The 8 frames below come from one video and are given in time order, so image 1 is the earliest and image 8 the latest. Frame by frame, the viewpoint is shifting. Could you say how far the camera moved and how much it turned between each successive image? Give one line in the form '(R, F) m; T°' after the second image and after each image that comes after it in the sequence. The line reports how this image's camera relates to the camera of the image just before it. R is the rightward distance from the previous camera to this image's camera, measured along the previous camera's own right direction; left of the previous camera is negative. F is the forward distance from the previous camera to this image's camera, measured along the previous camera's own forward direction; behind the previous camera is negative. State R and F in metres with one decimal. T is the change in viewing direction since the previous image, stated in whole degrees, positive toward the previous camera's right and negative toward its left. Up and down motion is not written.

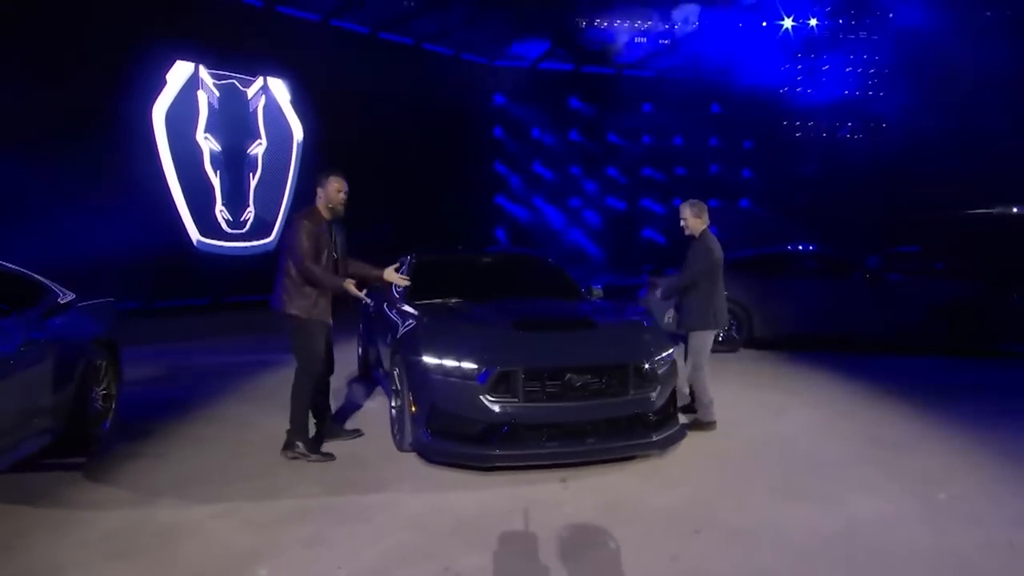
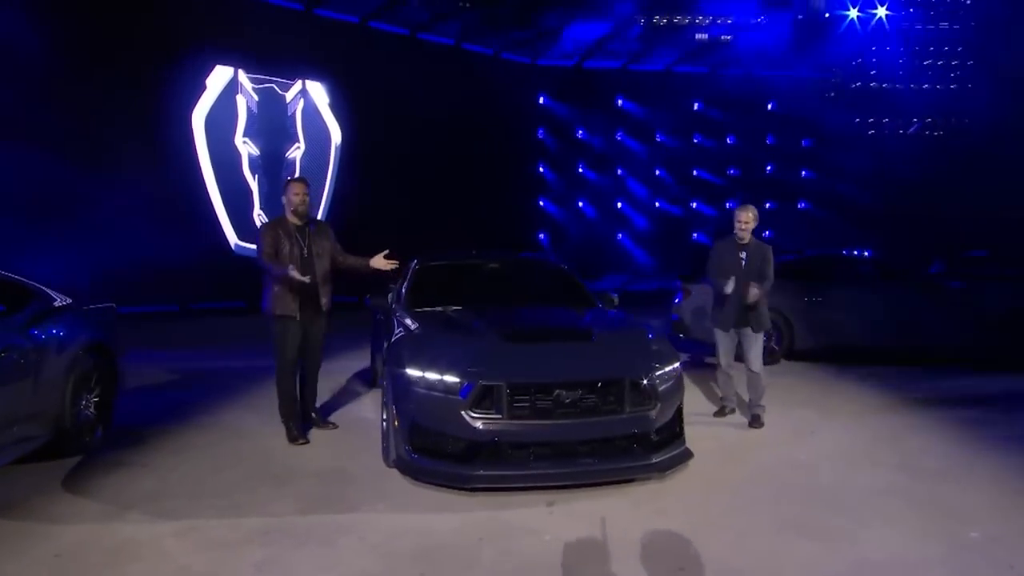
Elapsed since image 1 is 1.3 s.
(+0.5, +0.3) m; -5°
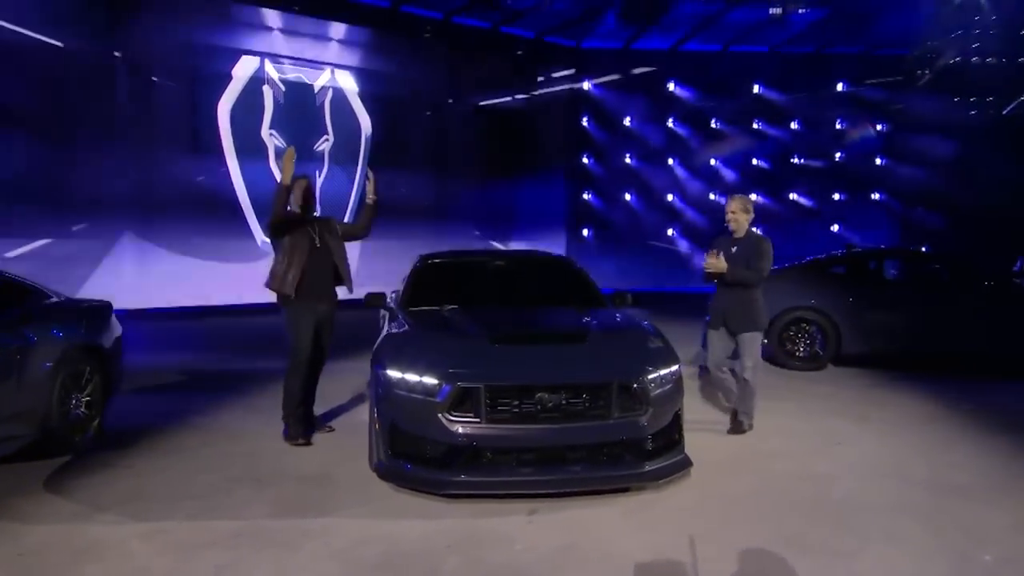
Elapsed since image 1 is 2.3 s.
(+0.4, +0.2) m; -4°
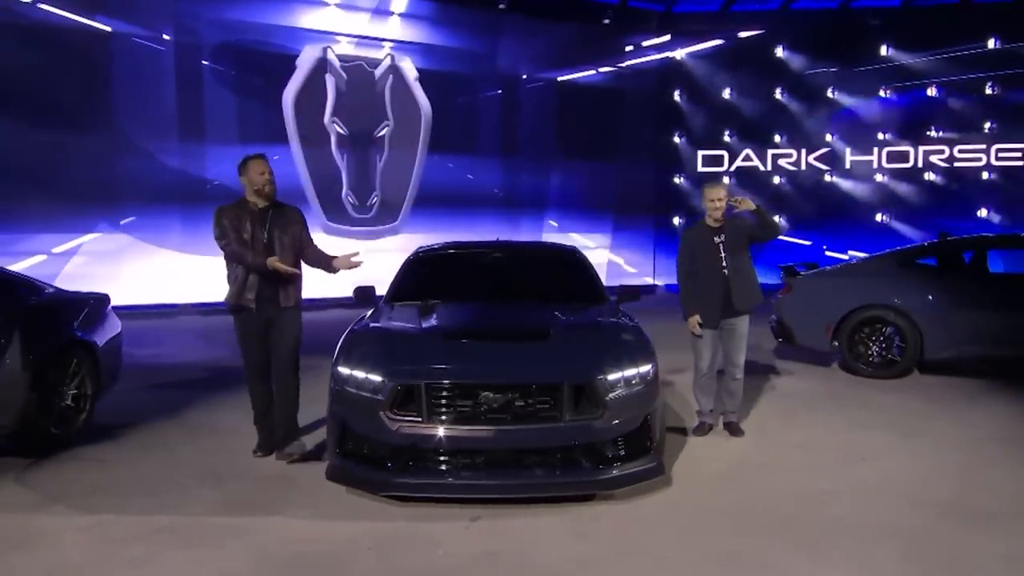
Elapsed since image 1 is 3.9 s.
(+0.8, +0.3) m; -8°
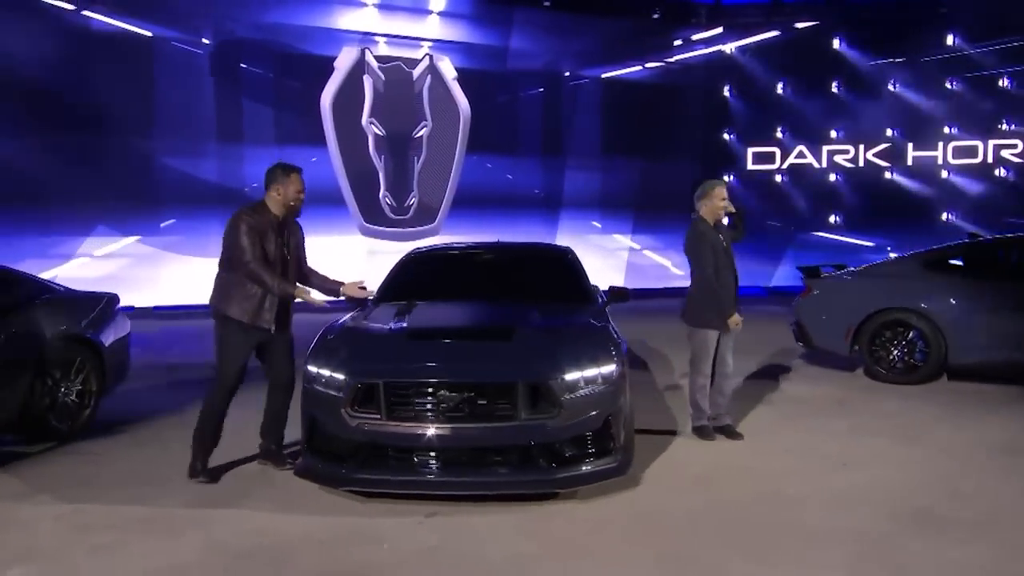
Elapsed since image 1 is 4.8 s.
(+0.5, 0.0) m; -4°
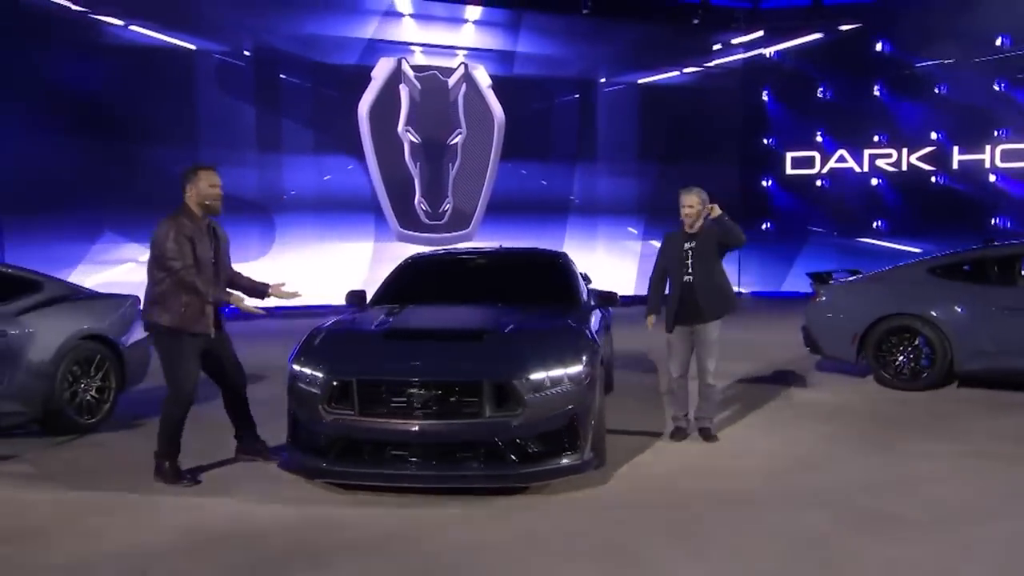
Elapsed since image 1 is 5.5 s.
(+0.4, -0.2) m; -4°
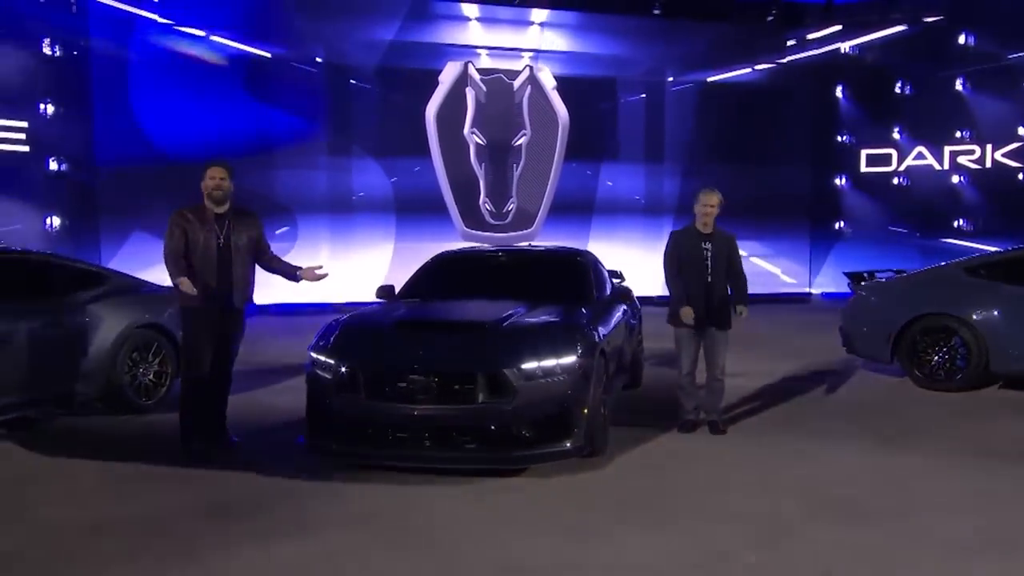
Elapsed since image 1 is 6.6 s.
(+0.5, -0.3) m; -6°
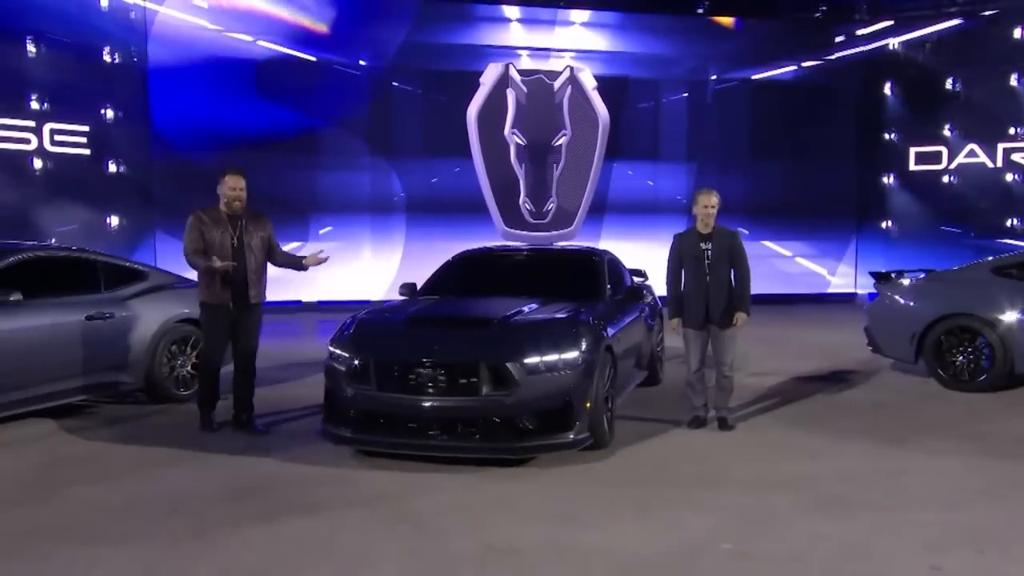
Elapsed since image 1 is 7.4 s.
(+0.3, -0.2) m; -4°
